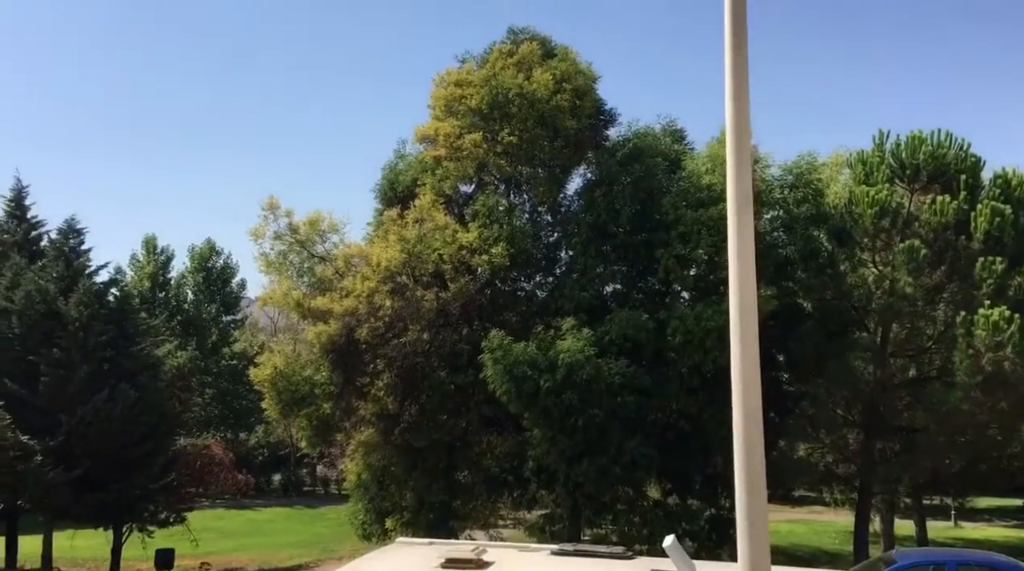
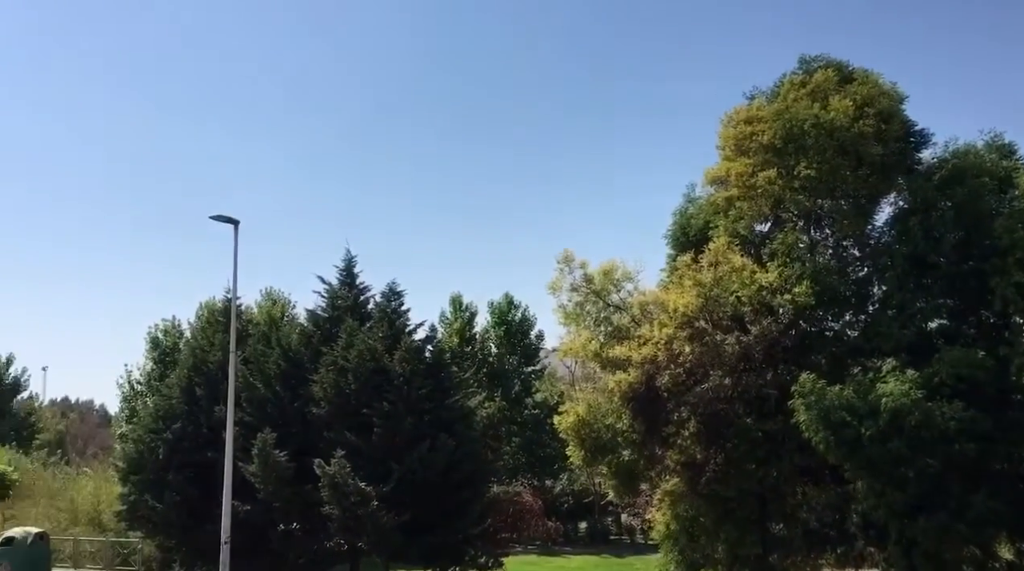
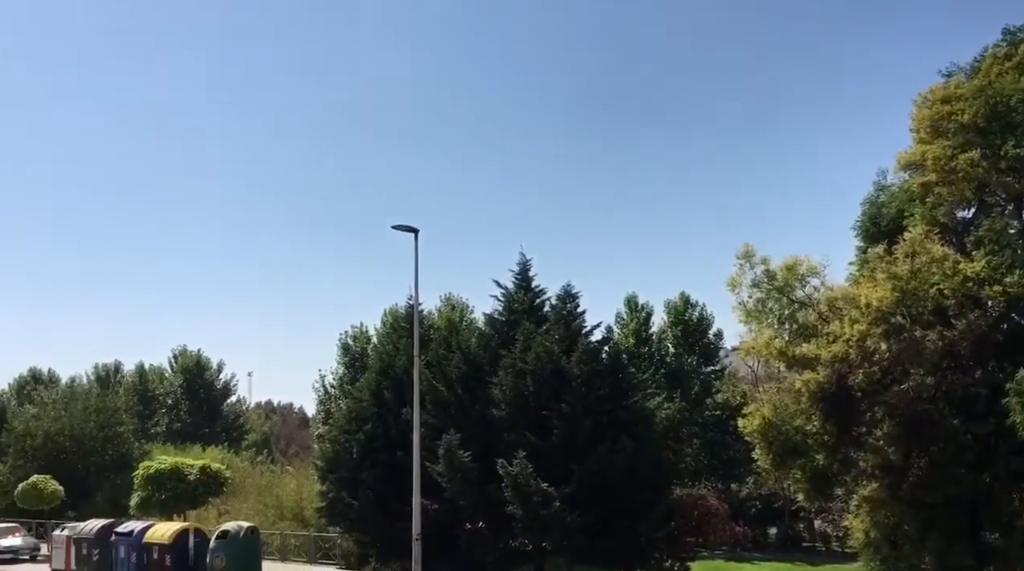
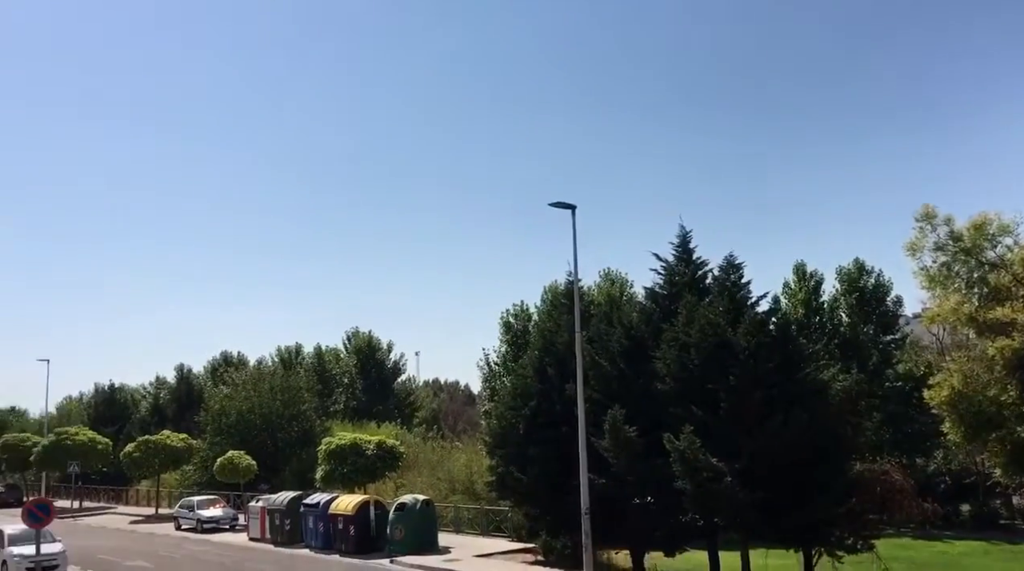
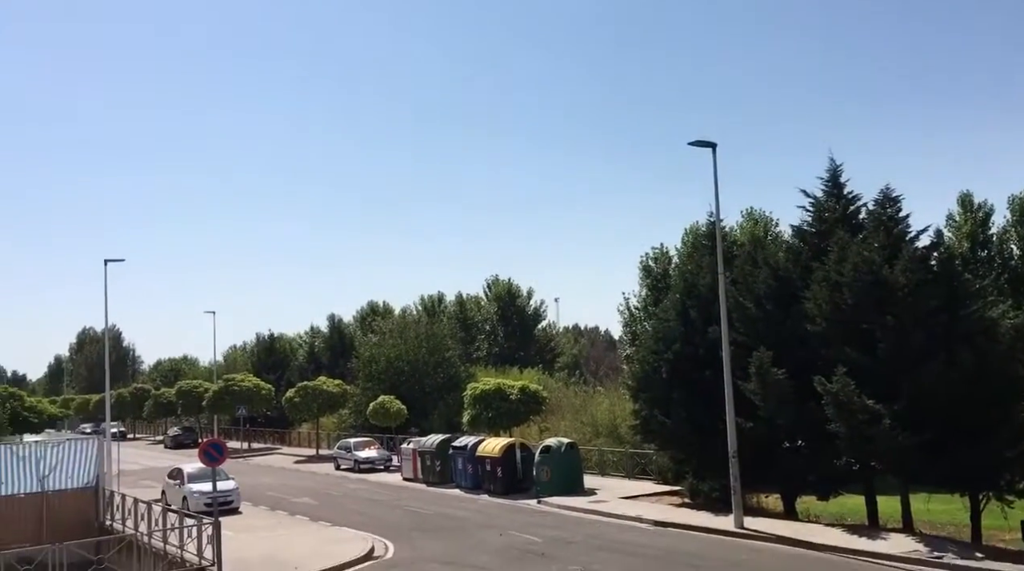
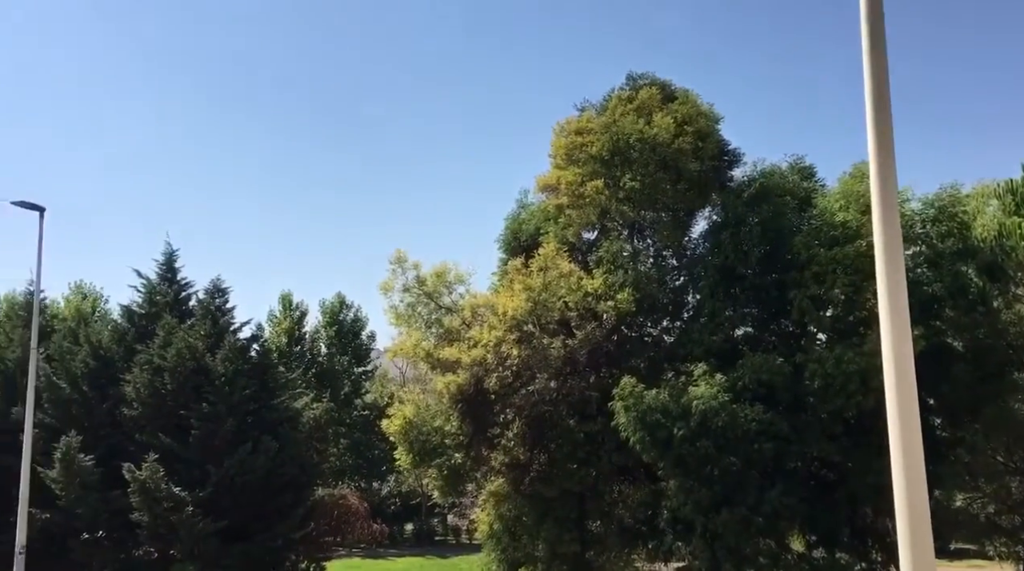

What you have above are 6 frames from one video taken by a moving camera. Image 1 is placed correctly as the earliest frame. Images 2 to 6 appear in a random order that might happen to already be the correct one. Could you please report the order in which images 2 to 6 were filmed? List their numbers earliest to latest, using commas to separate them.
6, 2, 3, 4, 5
